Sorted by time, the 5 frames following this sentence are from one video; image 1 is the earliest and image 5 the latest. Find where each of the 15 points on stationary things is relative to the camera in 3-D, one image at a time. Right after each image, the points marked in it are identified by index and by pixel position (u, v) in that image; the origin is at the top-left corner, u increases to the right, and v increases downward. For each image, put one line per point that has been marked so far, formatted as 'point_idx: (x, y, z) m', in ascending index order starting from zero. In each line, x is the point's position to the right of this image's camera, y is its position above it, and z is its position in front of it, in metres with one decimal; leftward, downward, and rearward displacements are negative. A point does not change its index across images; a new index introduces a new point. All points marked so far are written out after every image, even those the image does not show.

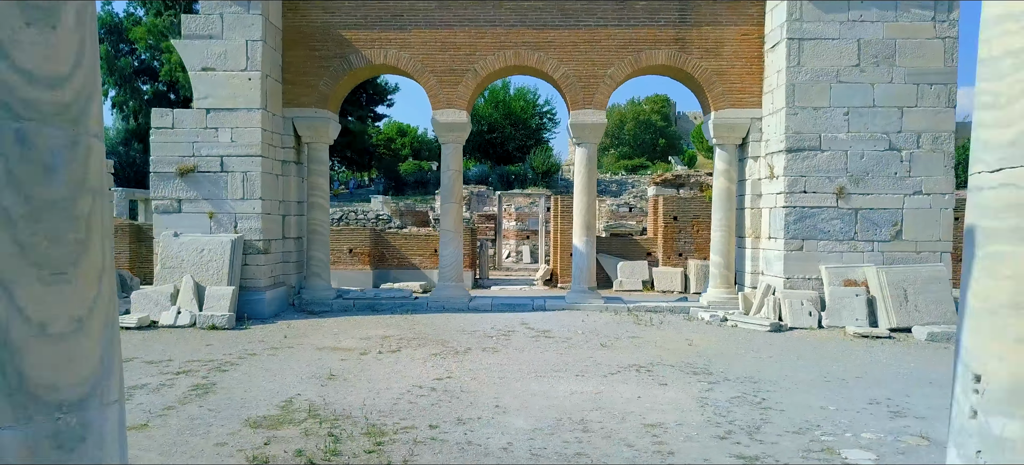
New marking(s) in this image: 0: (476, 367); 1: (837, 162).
0: (-0.3, -1.1, +6.3) m
1: (+3.7, +0.8, +9.0) m
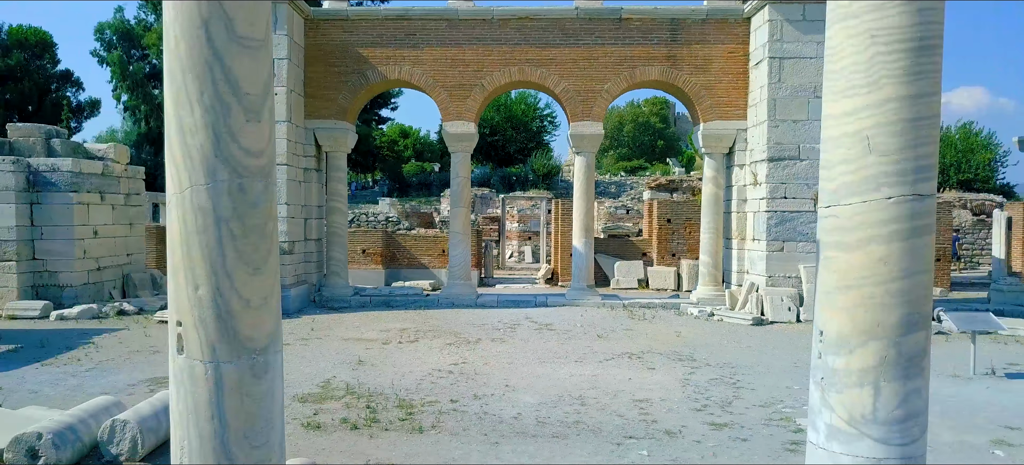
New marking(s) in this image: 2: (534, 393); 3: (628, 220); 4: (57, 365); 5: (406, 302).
0: (-0.2, -1.1, +7.2) m
1: (+3.7, +0.8, +9.9) m
2: (+0.2, -1.1, +5.7) m
3: (+2.7, +0.3, +19.0) m
4: (-3.8, -1.1, +6.8) m
5: (-1.4, -0.9, +11.0) m
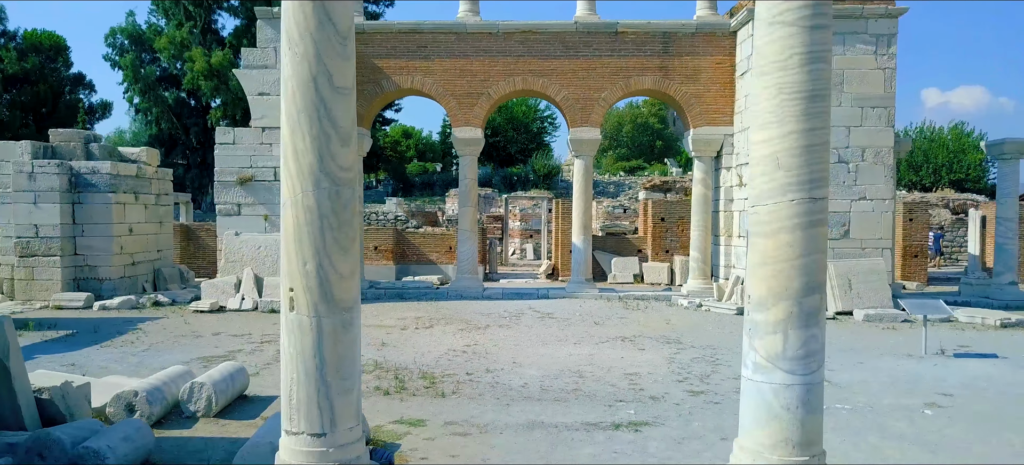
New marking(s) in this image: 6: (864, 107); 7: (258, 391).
0: (-0.2, -1.1, +8.0) m
1: (+3.8, +0.8, +10.7) m
2: (+0.2, -1.1, +6.5) m
3: (+2.8, +0.3, +19.8) m
4: (-3.8, -1.1, +7.6) m
5: (-1.4, -0.9, +11.8) m
6: (+4.7, +1.7, +10.6) m
7: (-1.8, -1.1, +5.8) m
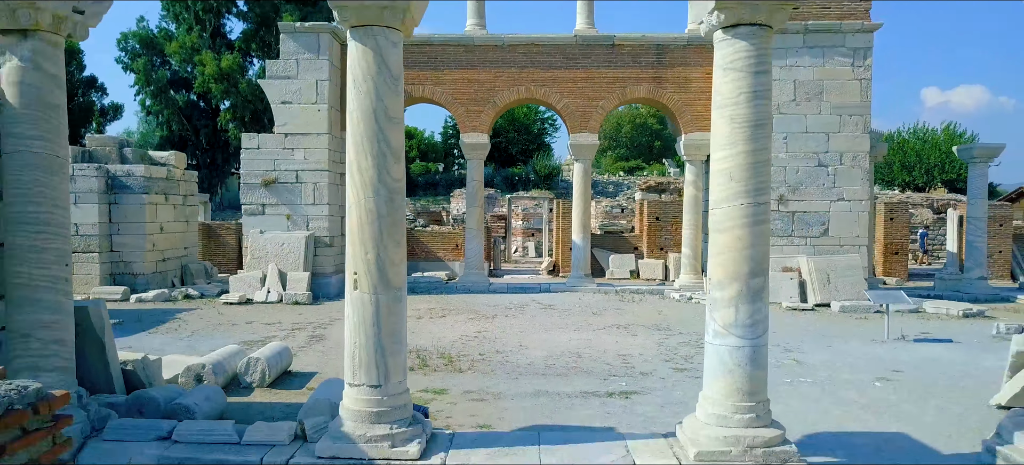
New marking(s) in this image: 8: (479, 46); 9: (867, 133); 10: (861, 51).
0: (-0.1, -1.0, +8.9) m
1: (+3.8, +0.8, +11.6) m
2: (+0.3, -1.1, +7.4) m
3: (+2.8, +0.4, +20.7) m
4: (-3.7, -1.1, +8.5) m
5: (-1.3, -0.9, +12.7) m
6: (+4.7, +1.7, +11.5) m
7: (-1.8, -1.1, +6.6) m
8: (-0.5, +2.9, +12.4) m
9: (+5.1, +1.4, +11.5) m
10: (+5.0, +2.6, +11.4) m
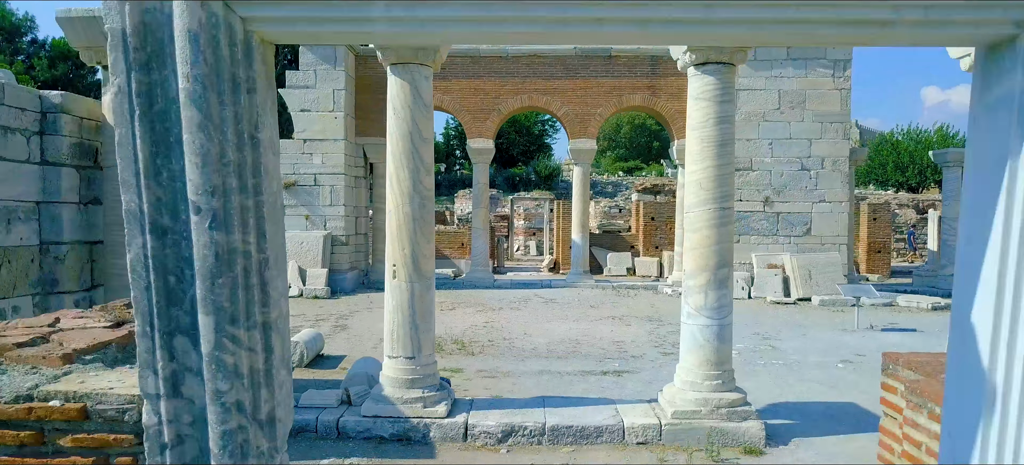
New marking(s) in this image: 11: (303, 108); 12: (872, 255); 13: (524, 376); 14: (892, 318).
0: (0.0, -1.0, +9.7) m
1: (+3.9, +0.8, +12.4) m
2: (+0.3, -1.1, +8.2) m
3: (+2.9, +0.4, +21.5) m
4: (-3.6, -1.0, +9.3) m
5: (-1.3, -0.9, +13.5) m
6: (+4.8, +1.7, +12.4) m
7: (-1.7, -1.1, +7.5) m
8: (-0.4, +2.9, +13.2) m
9: (+5.1, +1.4, +12.3) m
10: (+5.0, +2.6, +12.3) m
11: (-3.3, +2.0, +12.6) m
12: (+7.2, -0.5, +16.0) m
13: (+0.1, -1.2, +6.4) m
14: (+4.6, -1.0, +9.8) m
